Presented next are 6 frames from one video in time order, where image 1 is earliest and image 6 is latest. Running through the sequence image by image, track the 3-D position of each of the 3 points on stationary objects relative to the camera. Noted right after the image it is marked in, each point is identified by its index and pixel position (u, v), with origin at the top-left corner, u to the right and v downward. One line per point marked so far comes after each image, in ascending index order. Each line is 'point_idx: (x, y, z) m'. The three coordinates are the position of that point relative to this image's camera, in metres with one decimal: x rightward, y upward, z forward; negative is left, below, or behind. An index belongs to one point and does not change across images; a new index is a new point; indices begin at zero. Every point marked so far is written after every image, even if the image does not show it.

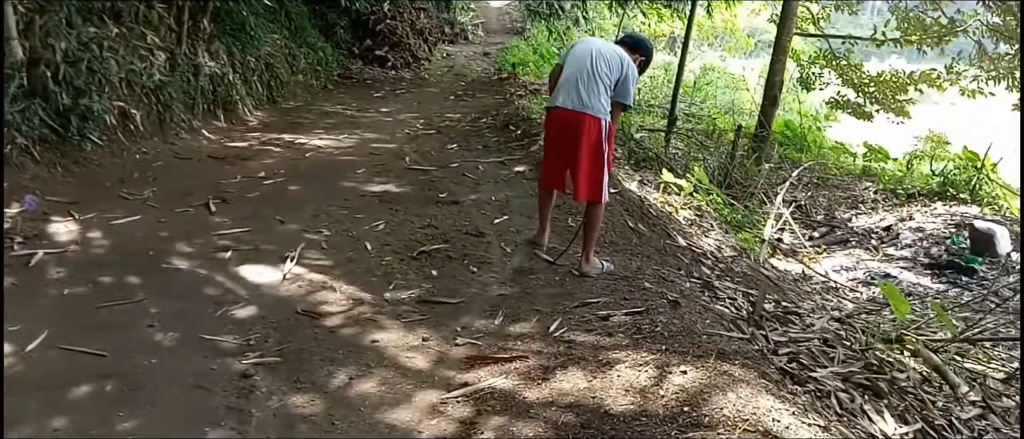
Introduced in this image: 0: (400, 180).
0: (-0.6, +0.2, +5.0) m
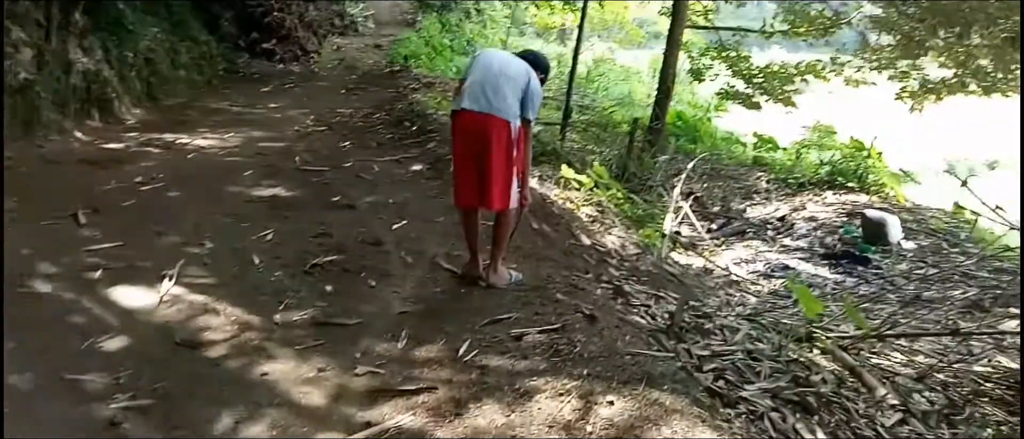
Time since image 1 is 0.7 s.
0: (-1.0, +0.2, +4.7) m
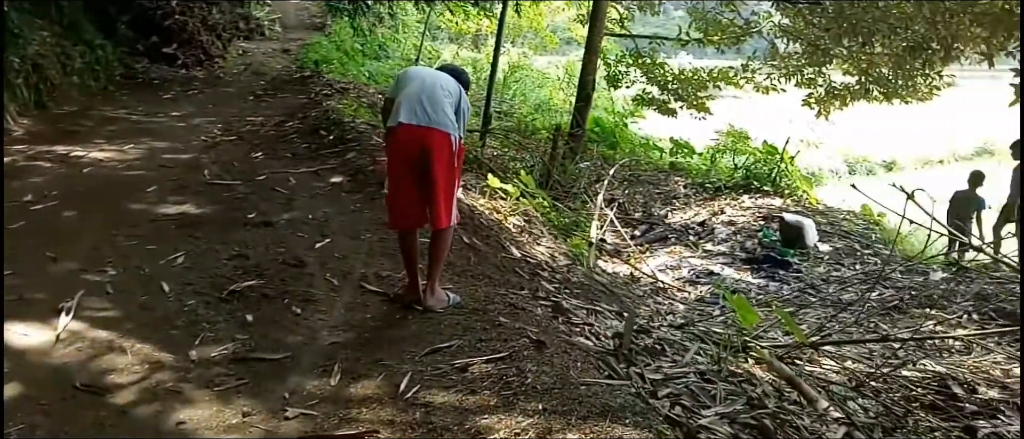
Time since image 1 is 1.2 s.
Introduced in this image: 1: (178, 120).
0: (-1.3, +0.1, +4.4) m
1: (-2.1, +0.6, +6.6) m
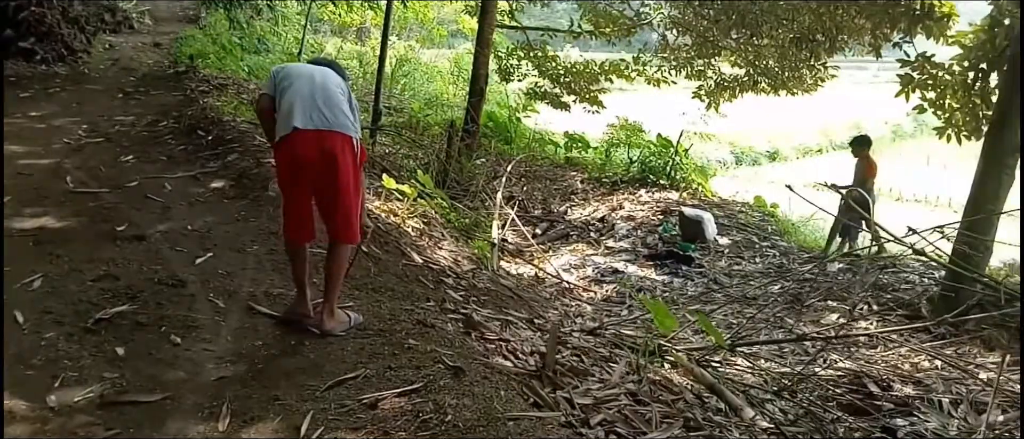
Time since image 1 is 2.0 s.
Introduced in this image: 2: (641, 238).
0: (-1.7, 0.0, +3.9) m
1: (-2.8, +0.6, +6.0) m
2: (+0.9, -0.1, +7.5) m
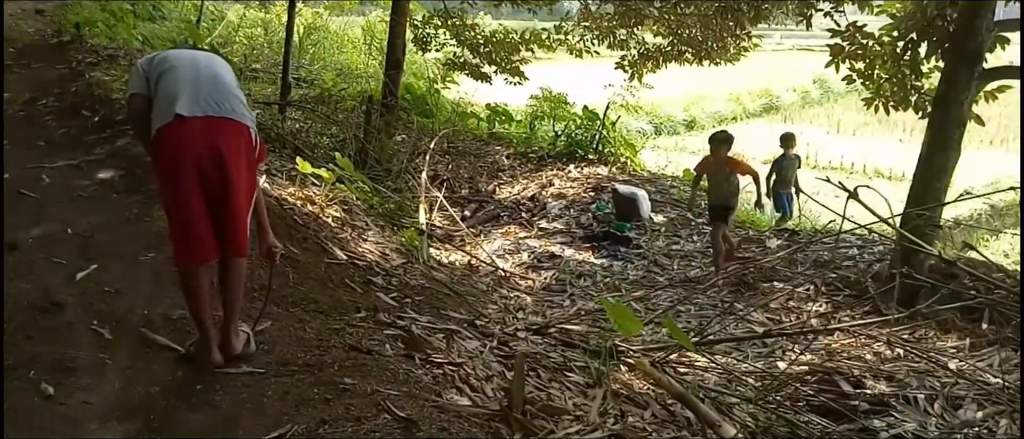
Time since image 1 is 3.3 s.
0: (-1.9, 0.0, +3.3) m
1: (-3.1, +0.6, +5.2) m
2: (+0.4, 0.0, +7.1) m
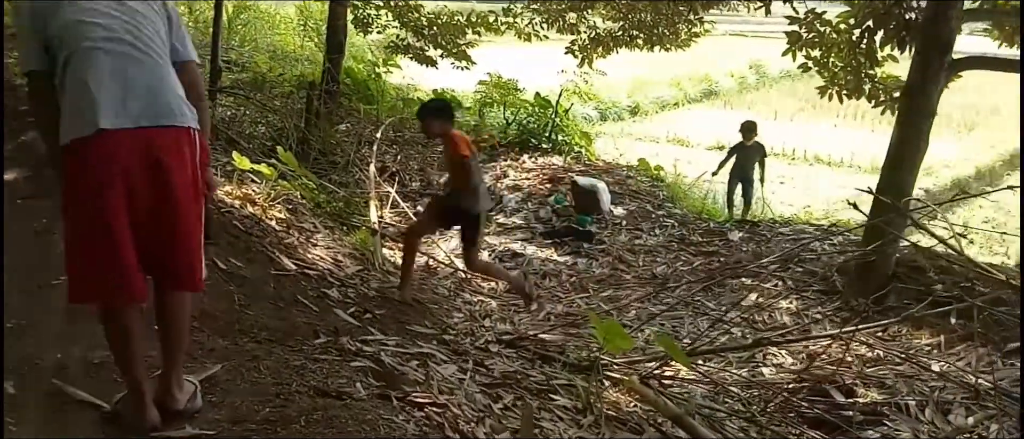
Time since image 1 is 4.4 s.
0: (-2.0, 0.0, +2.8) m
1: (-3.3, +0.6, +4.7) m
2: (+0.1, +0.1, +6.7) m
